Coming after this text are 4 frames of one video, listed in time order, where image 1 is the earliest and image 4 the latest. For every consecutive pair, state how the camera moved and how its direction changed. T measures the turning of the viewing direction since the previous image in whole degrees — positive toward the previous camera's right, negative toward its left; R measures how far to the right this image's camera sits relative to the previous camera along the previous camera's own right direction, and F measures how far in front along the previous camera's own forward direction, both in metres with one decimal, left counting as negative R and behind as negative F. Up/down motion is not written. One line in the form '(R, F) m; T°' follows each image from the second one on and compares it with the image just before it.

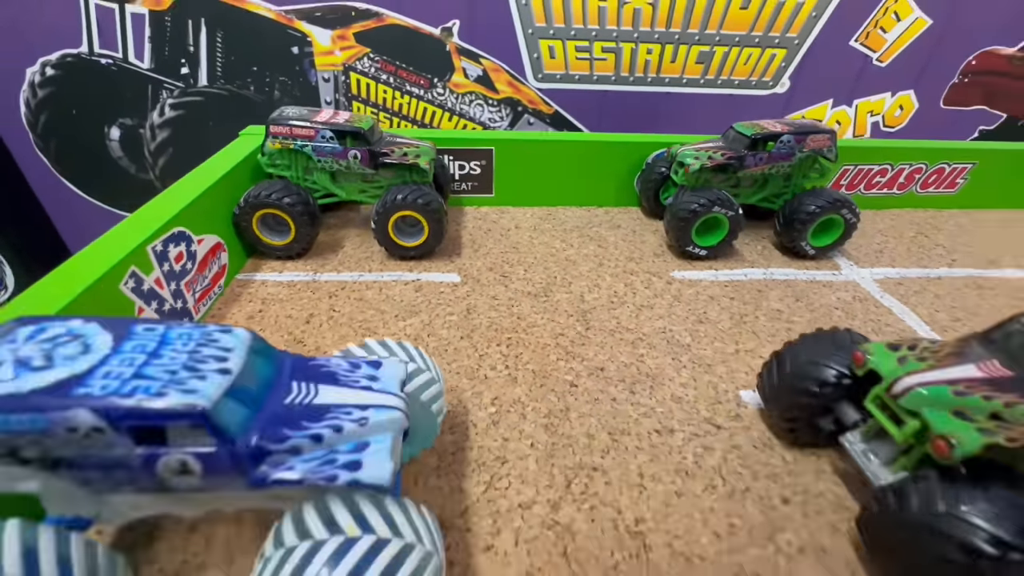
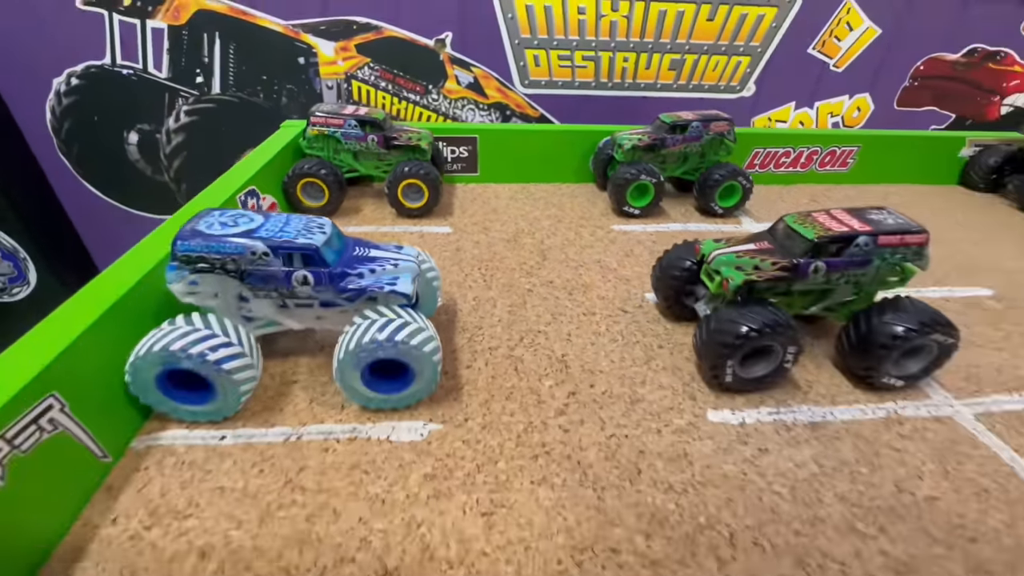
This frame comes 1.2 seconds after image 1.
(+0.1, -0.6) m; +1°
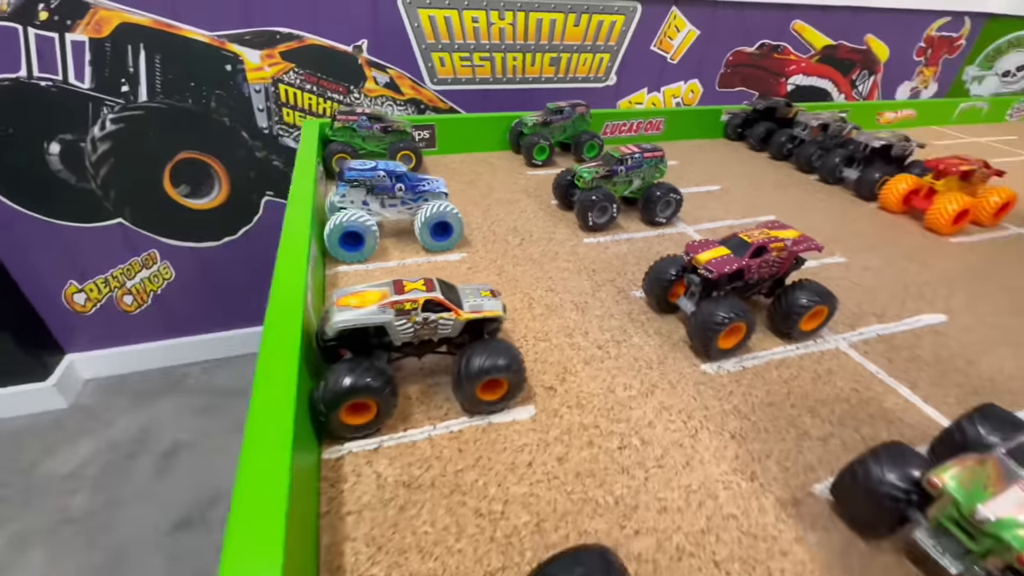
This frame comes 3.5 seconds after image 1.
(-0.5, -1.6) m; +11°
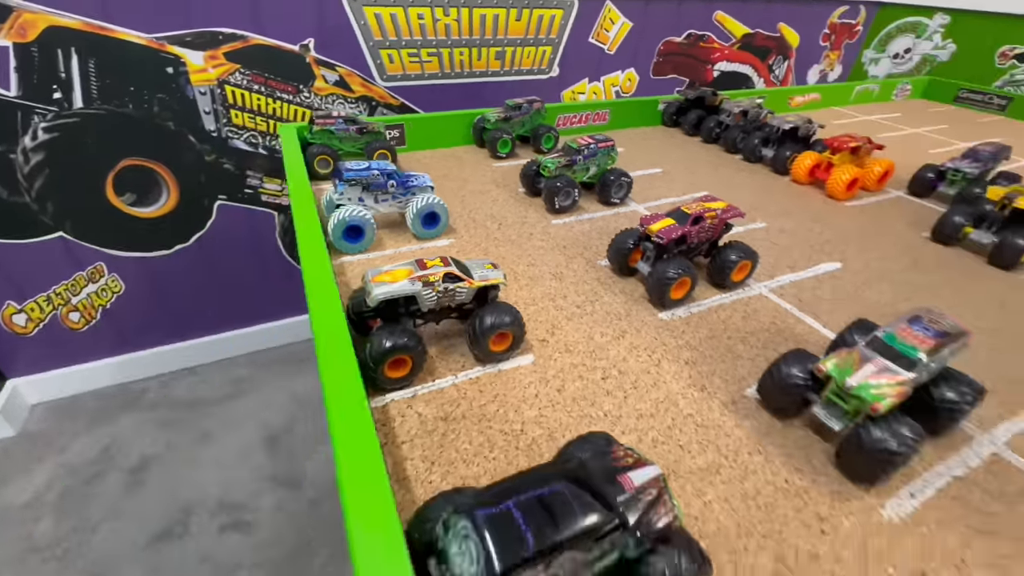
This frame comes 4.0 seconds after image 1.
(-0.2, -0.5) m; +6°
